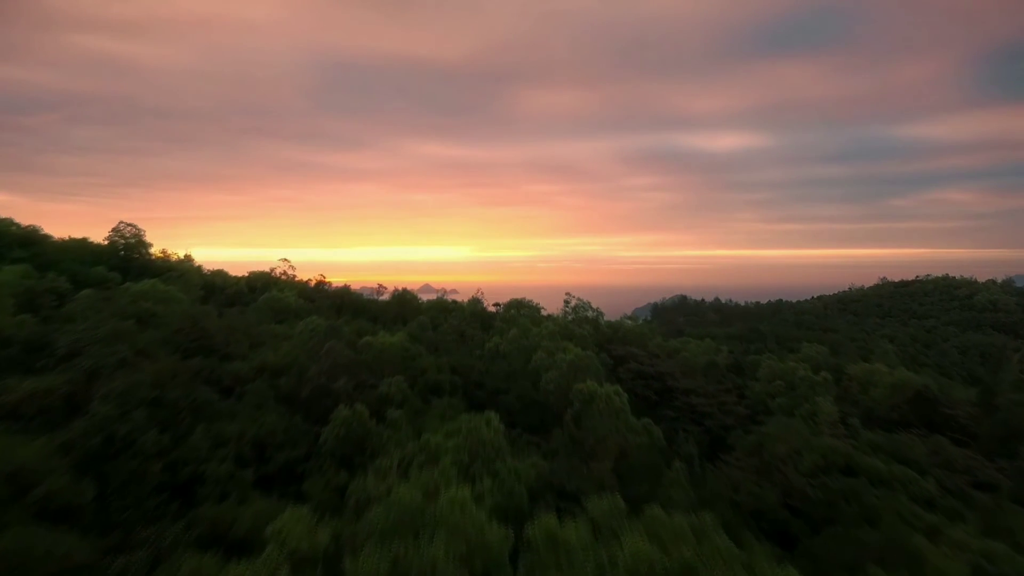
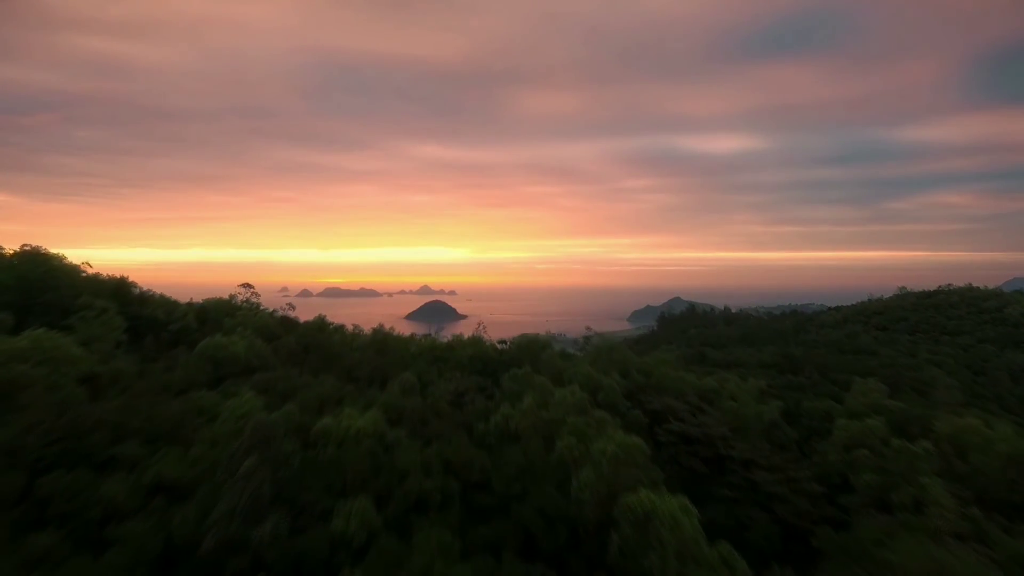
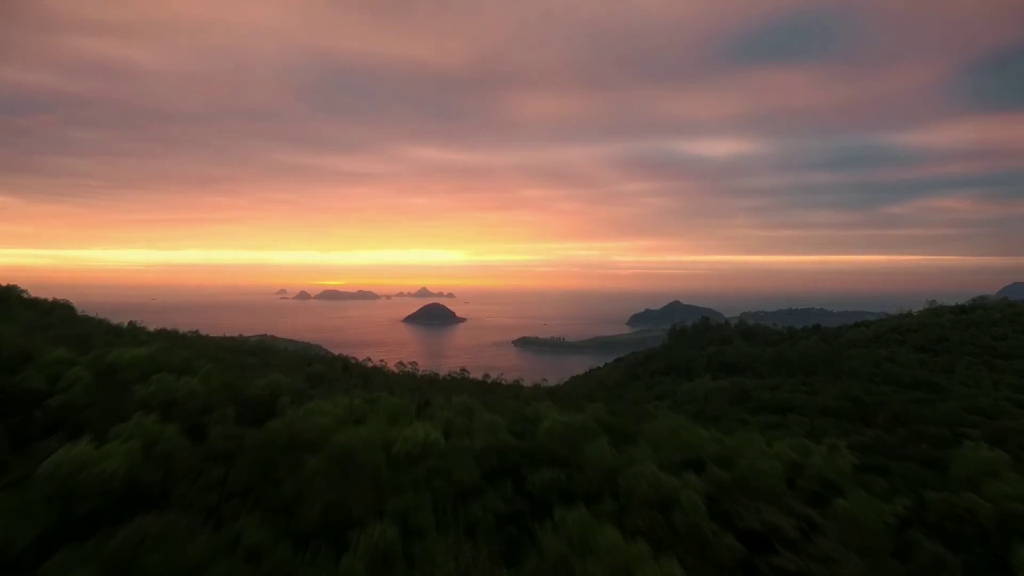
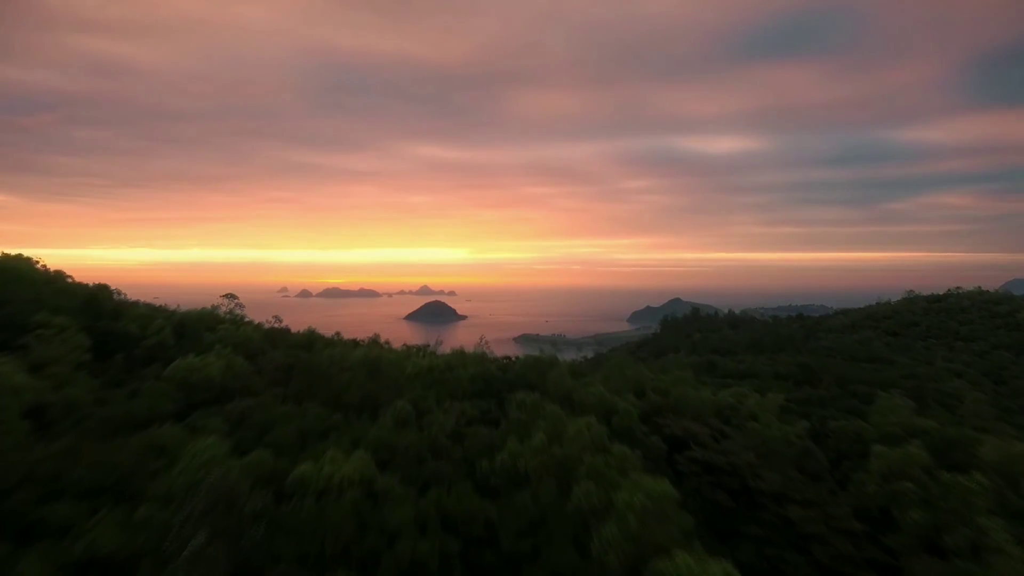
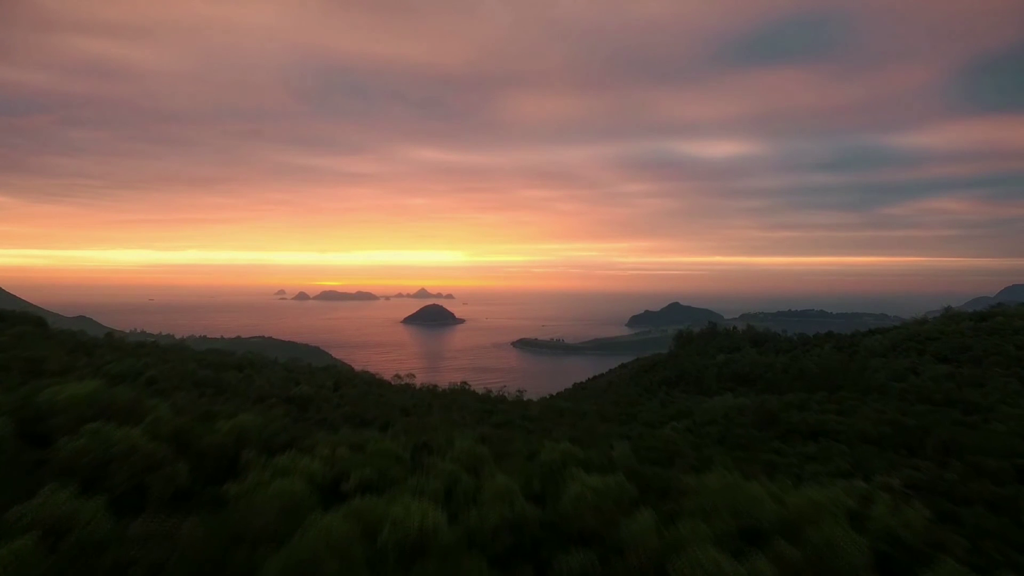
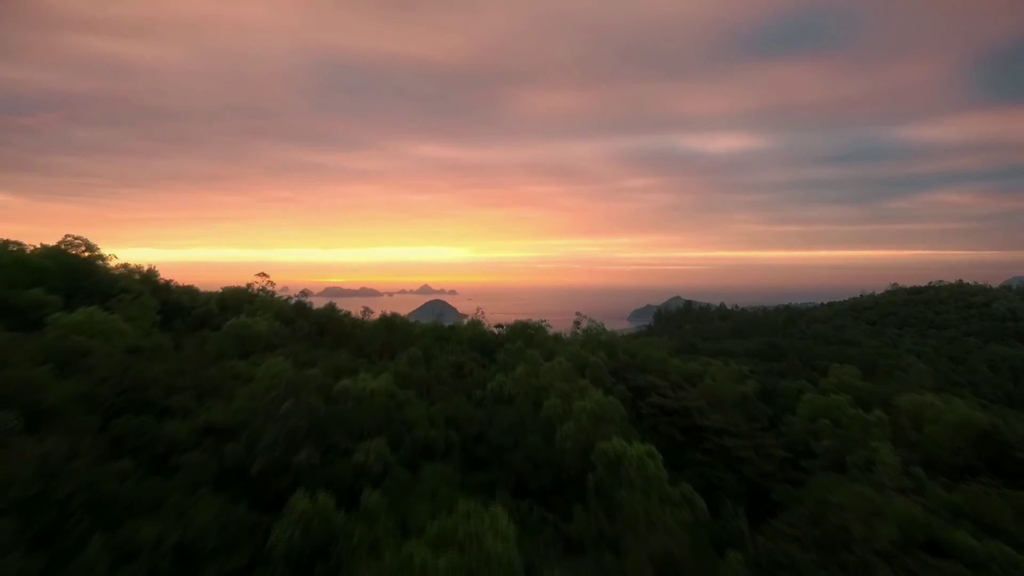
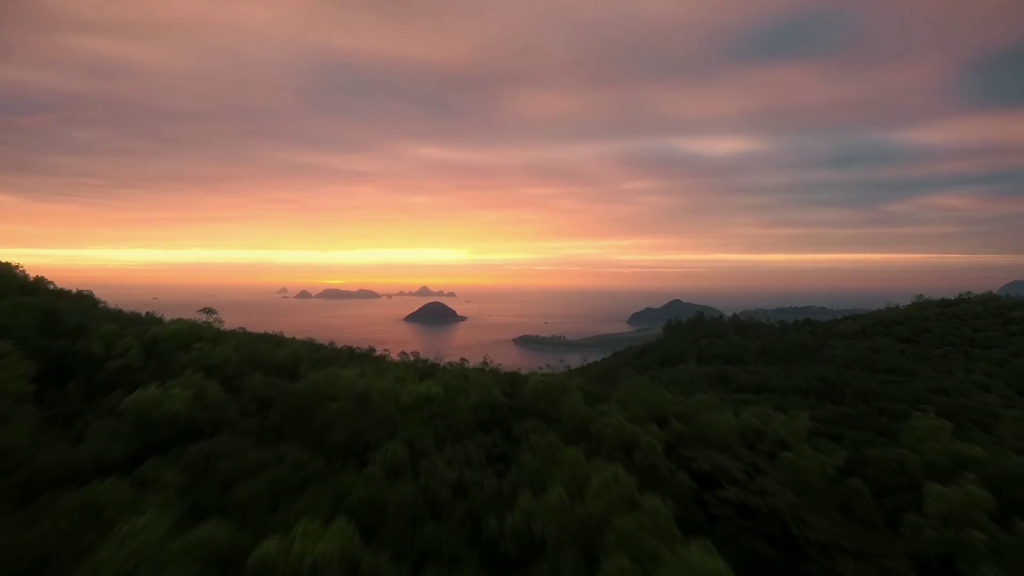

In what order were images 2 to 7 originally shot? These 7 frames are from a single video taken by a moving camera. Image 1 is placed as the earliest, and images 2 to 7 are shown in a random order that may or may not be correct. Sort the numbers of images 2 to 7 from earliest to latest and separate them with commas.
6, 2, 4, 7, 3, 5
